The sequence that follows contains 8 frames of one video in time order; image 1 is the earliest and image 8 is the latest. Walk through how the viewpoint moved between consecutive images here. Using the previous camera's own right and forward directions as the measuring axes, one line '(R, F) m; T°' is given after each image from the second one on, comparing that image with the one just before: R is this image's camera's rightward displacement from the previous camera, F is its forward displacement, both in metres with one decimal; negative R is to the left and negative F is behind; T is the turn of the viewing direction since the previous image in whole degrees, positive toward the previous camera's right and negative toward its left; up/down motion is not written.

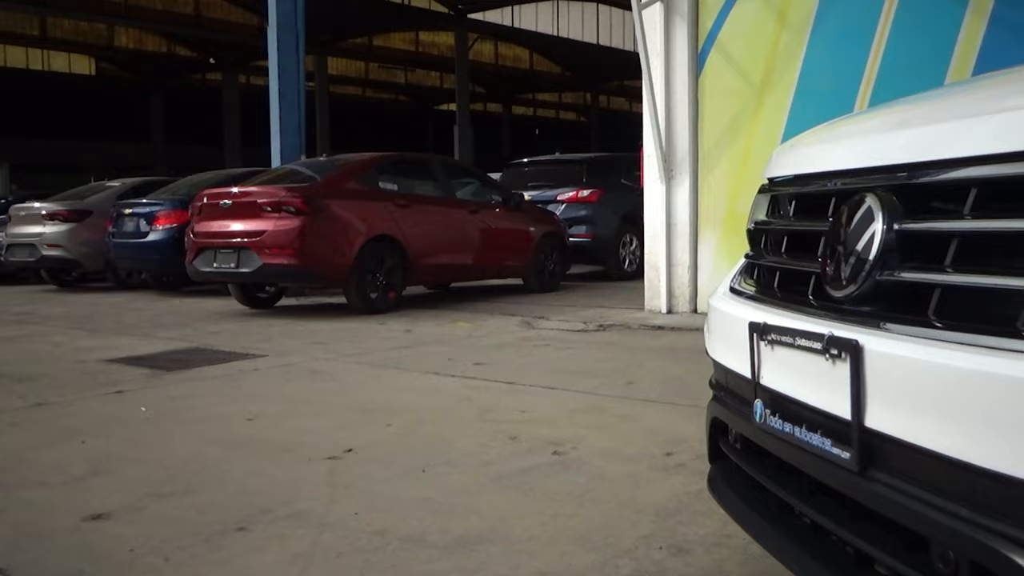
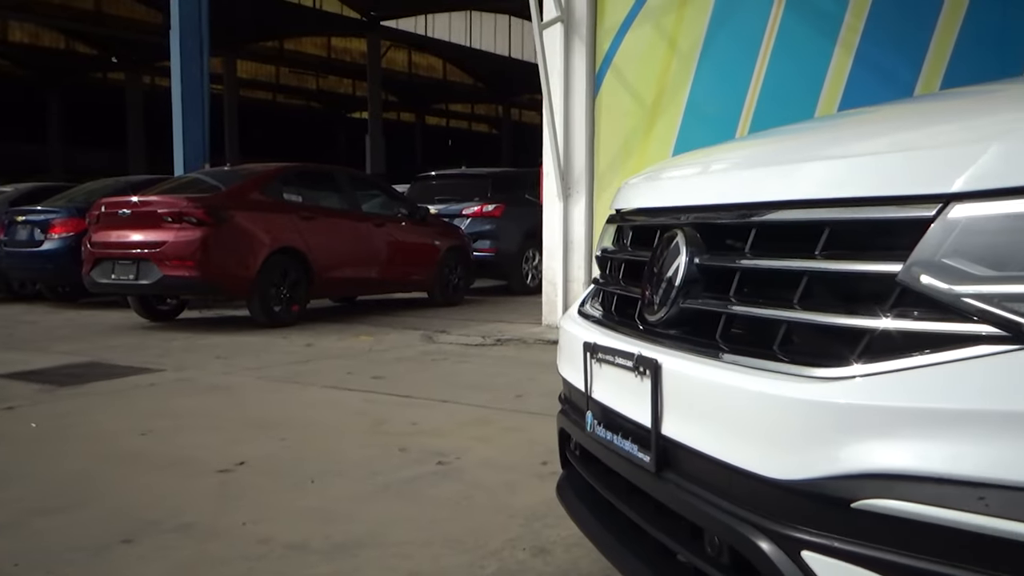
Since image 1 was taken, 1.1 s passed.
(+0.1, -0.2) m; +5°
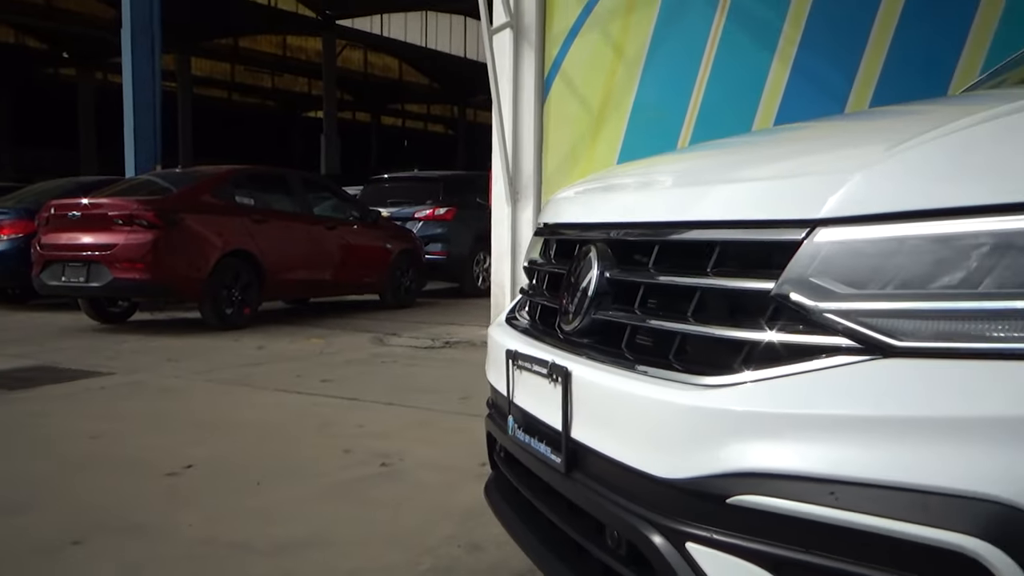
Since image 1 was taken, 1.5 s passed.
(+0.1, -0.1) m; +2°
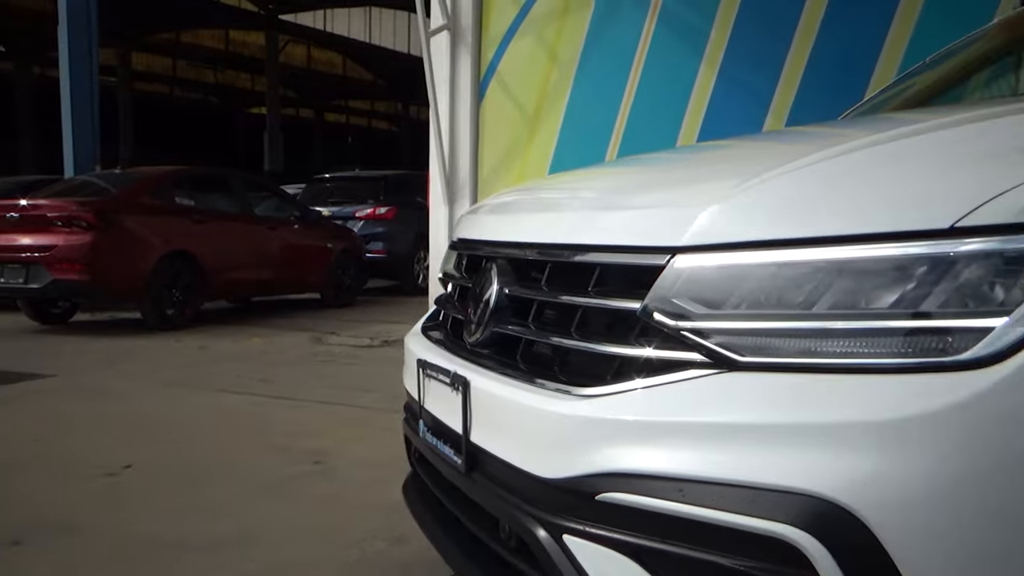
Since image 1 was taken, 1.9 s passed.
(+0.1, -0.2) m; +3°
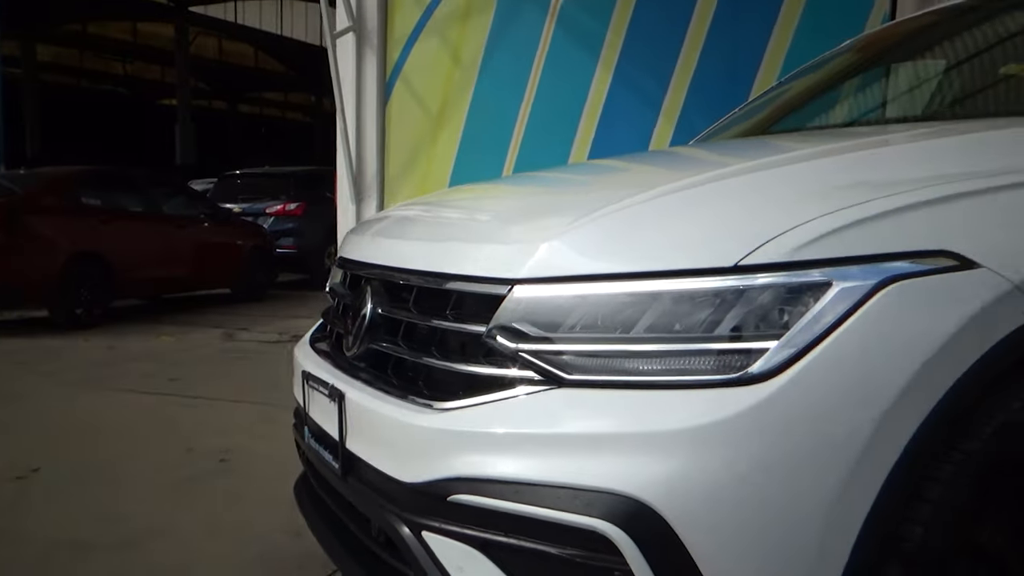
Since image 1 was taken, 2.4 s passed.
(+0.1, -0.2) m; +4°
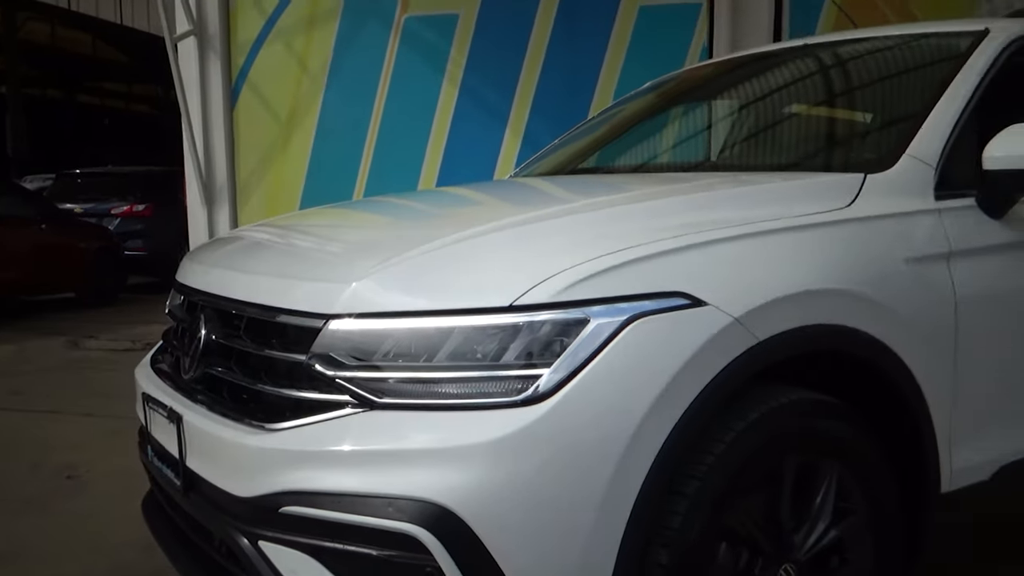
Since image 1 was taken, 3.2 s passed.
(+0.1, -0.3) m; +8°
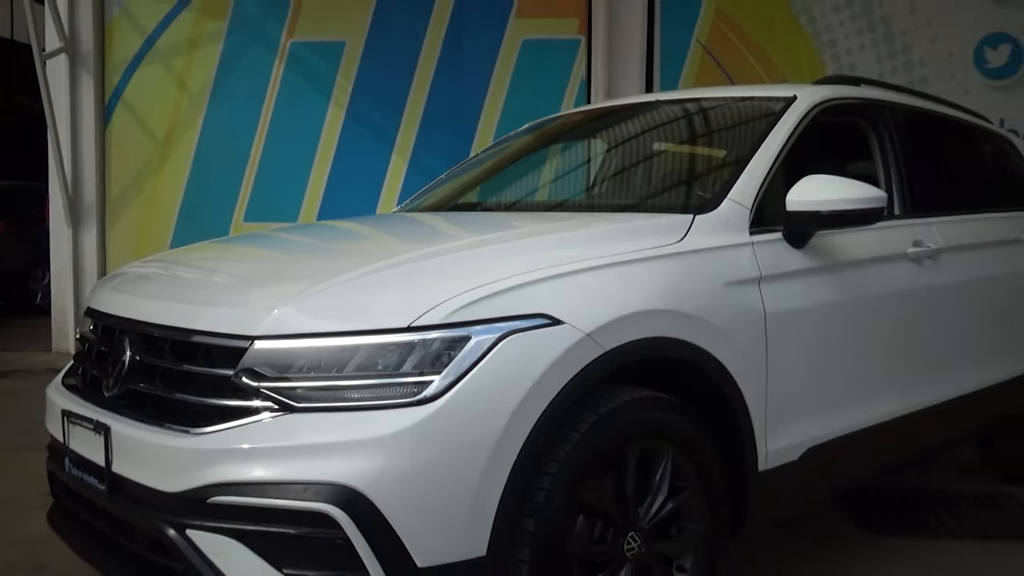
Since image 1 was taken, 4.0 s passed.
(0.0, -0.5) m; +7°
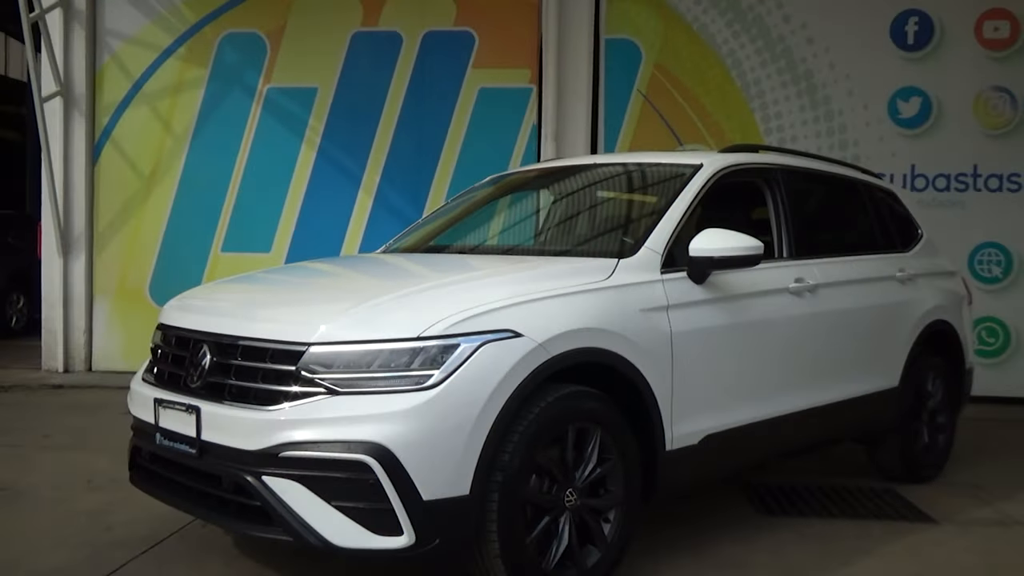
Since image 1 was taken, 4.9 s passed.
(-0.1, -1.0) m; +3°
